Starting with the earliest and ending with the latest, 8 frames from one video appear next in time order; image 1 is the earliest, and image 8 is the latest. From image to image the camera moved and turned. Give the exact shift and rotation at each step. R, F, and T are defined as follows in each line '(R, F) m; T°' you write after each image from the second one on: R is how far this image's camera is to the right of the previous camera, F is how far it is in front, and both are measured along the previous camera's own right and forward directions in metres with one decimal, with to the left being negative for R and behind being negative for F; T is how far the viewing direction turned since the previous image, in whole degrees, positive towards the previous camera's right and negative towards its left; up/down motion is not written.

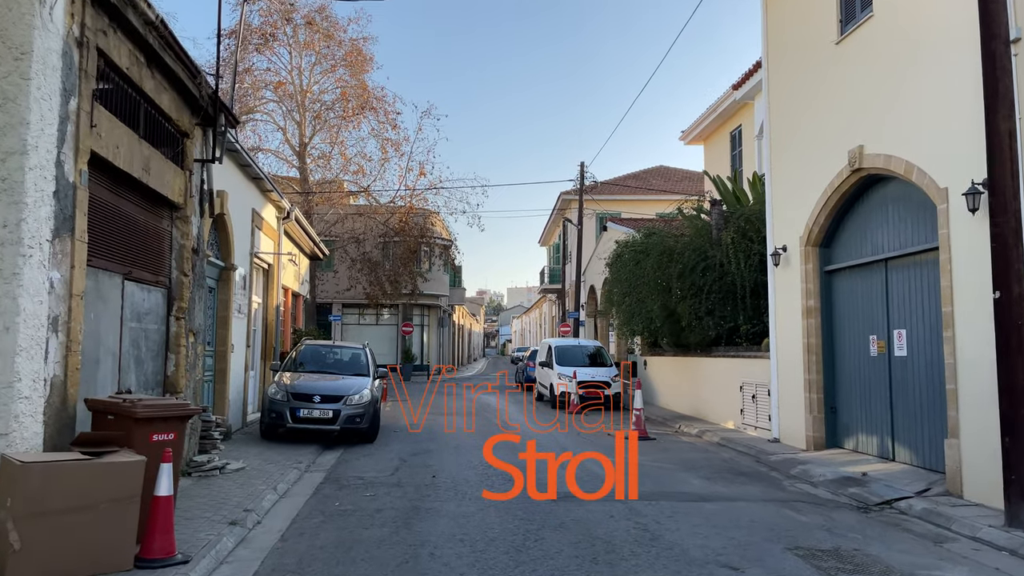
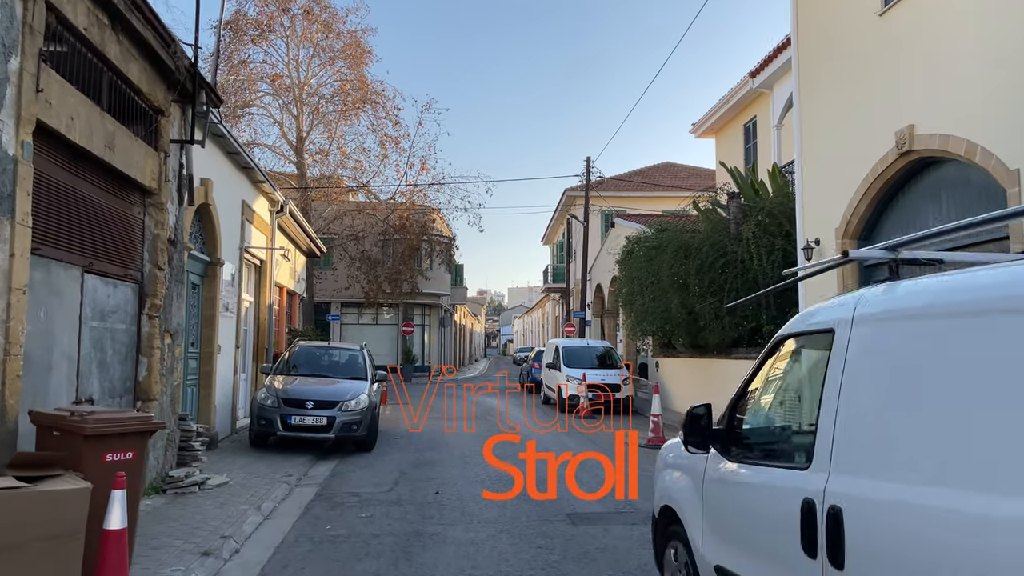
(-0.1, +0.9) m; 0°
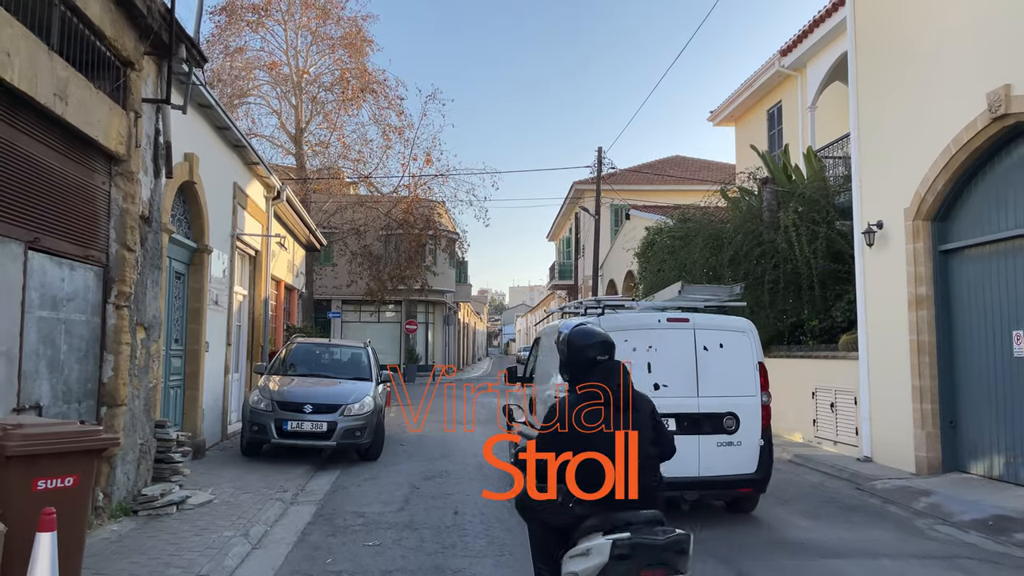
(-0.3, +1.2) m; 0°
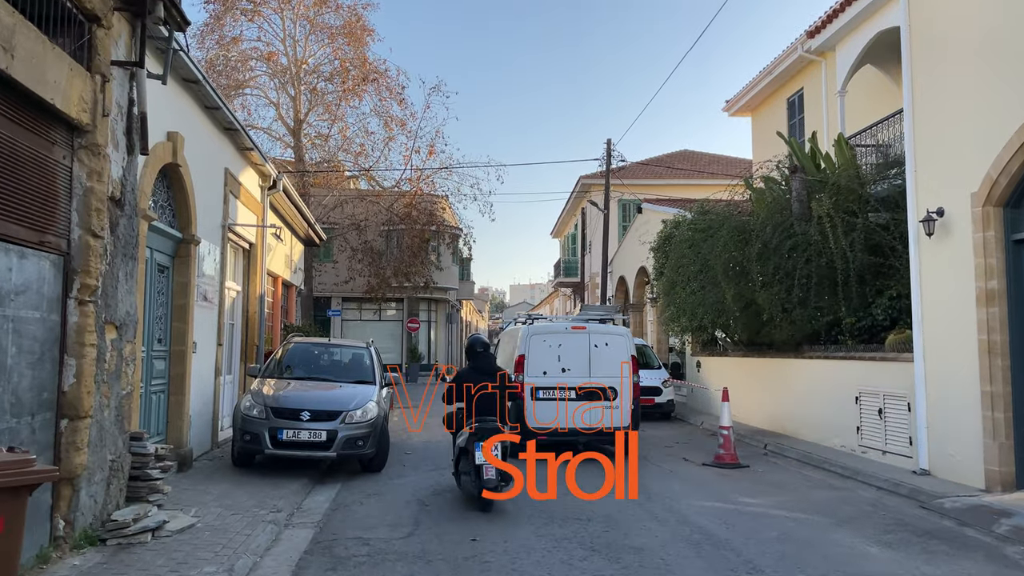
(-0.2, +0.9) m; 0°
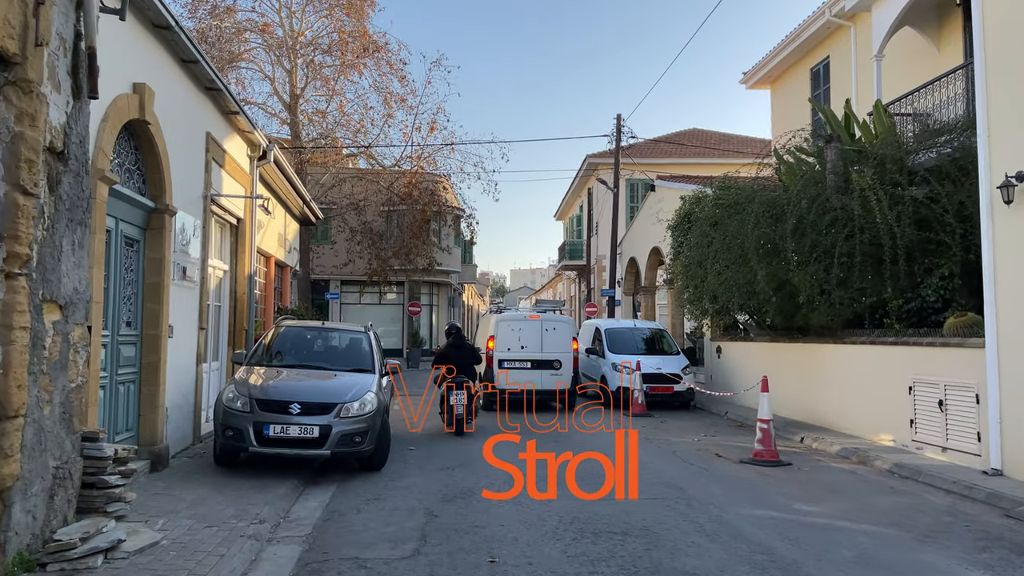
(-0.2, +1.1) m; 0°
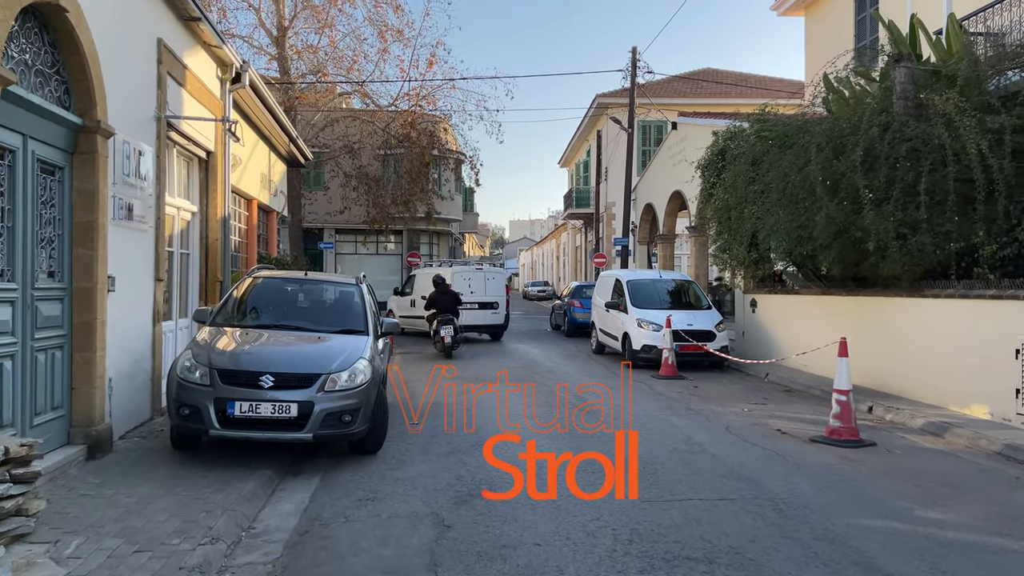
(-0.2, +1.7) m; 0°
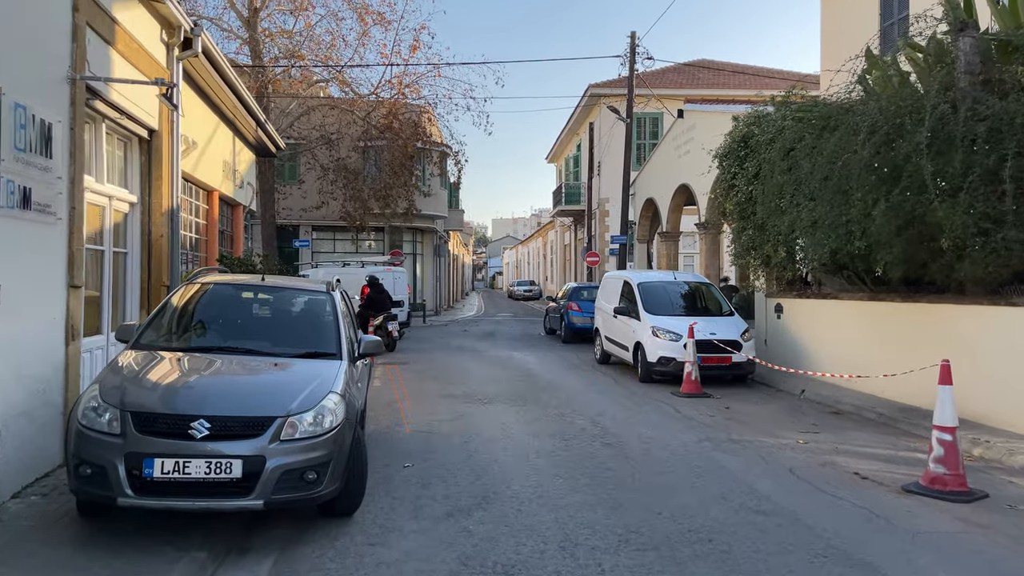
(-0.2, +1.6) m; +1°
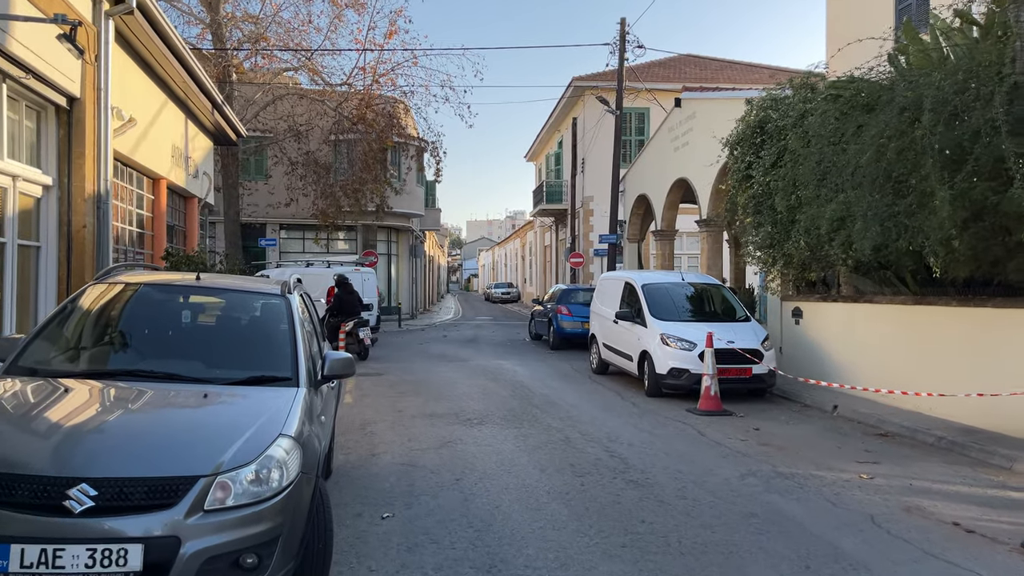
(-0.2, +1.4) m; +2°
